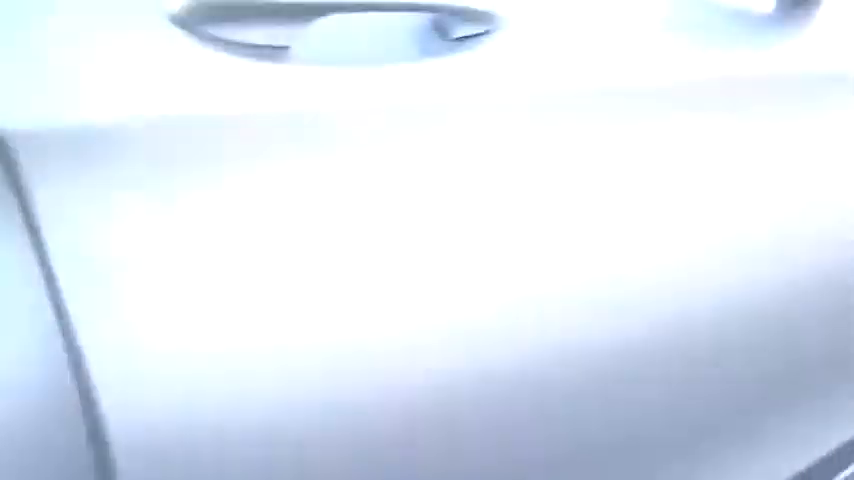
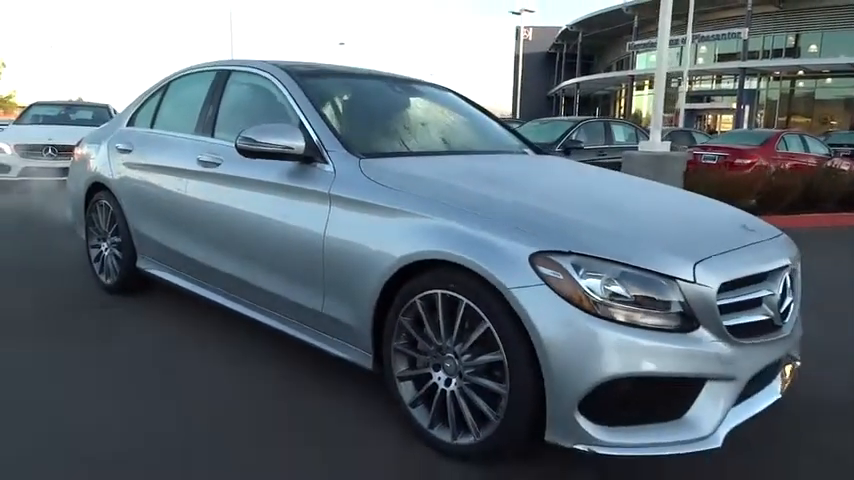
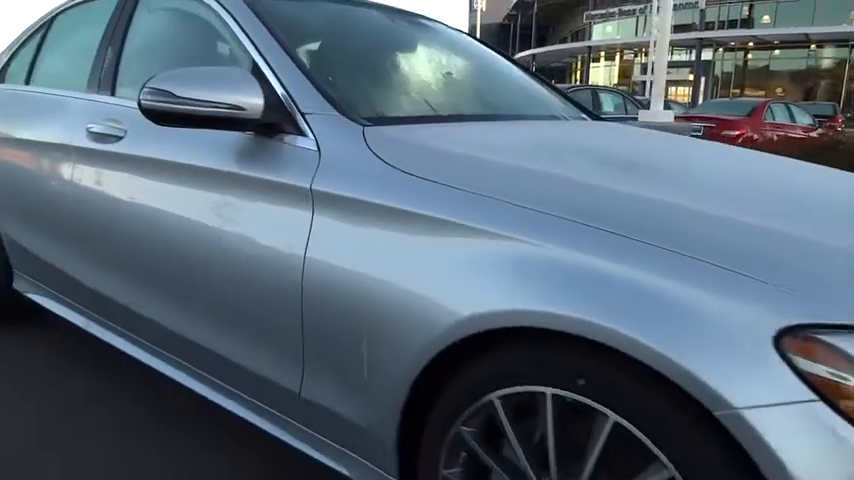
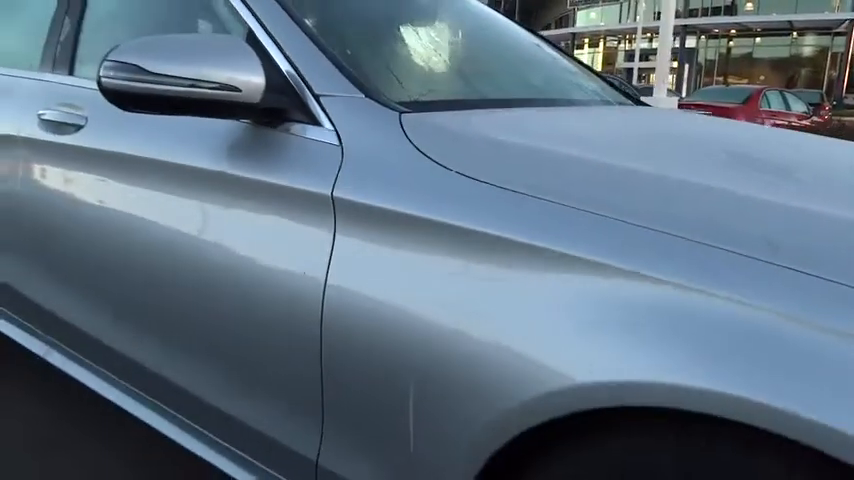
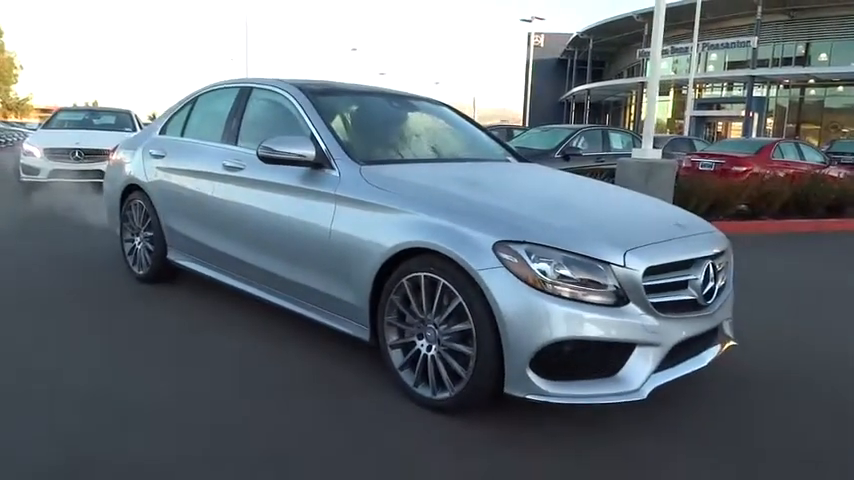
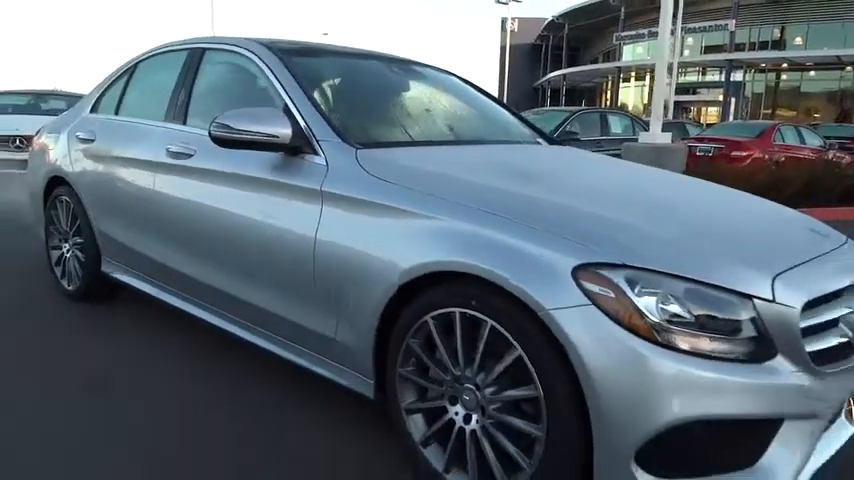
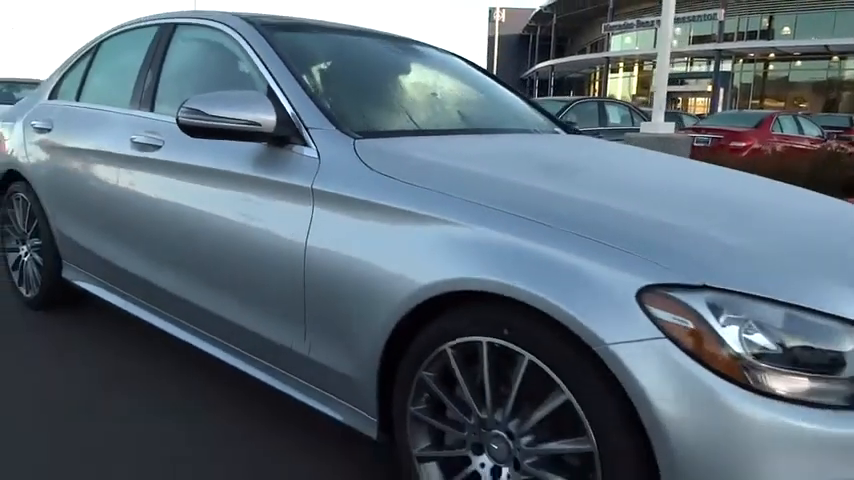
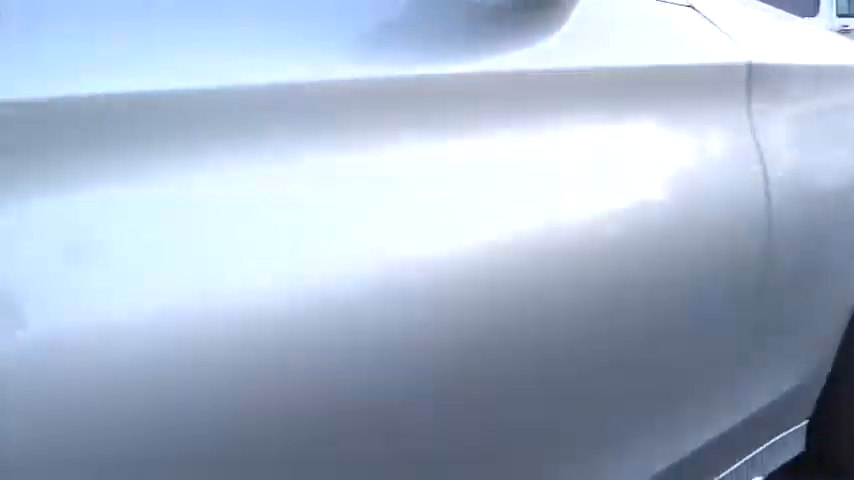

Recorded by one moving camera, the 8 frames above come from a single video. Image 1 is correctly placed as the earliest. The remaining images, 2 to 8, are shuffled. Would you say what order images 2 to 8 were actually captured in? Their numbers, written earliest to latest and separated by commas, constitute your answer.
8, 4, 3, 7, 6, 2, 5
